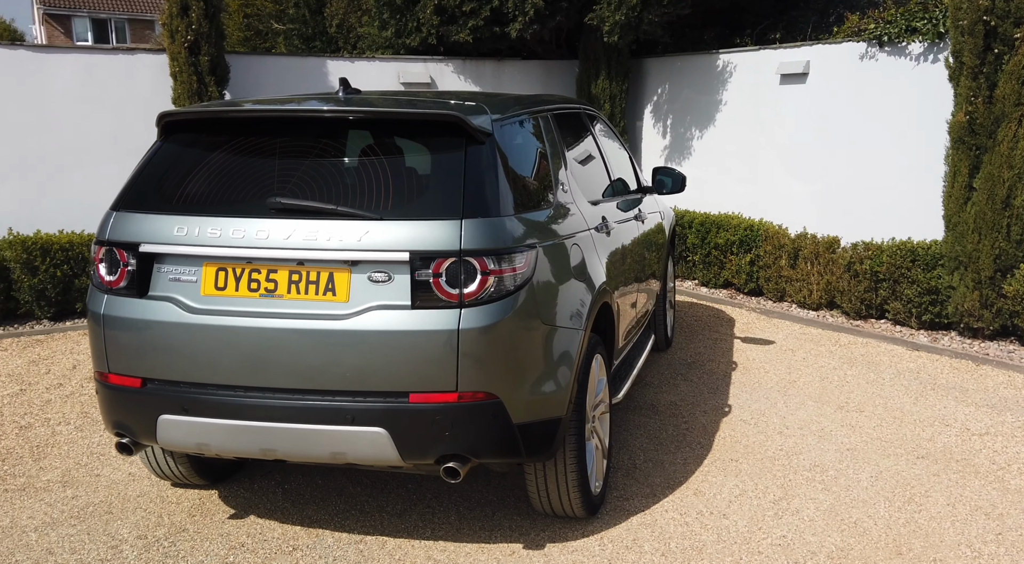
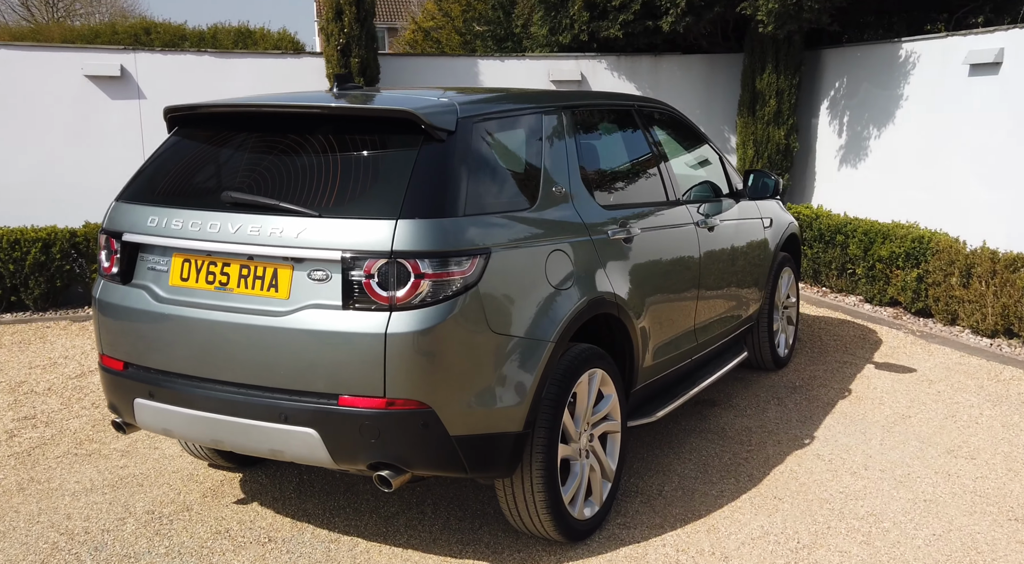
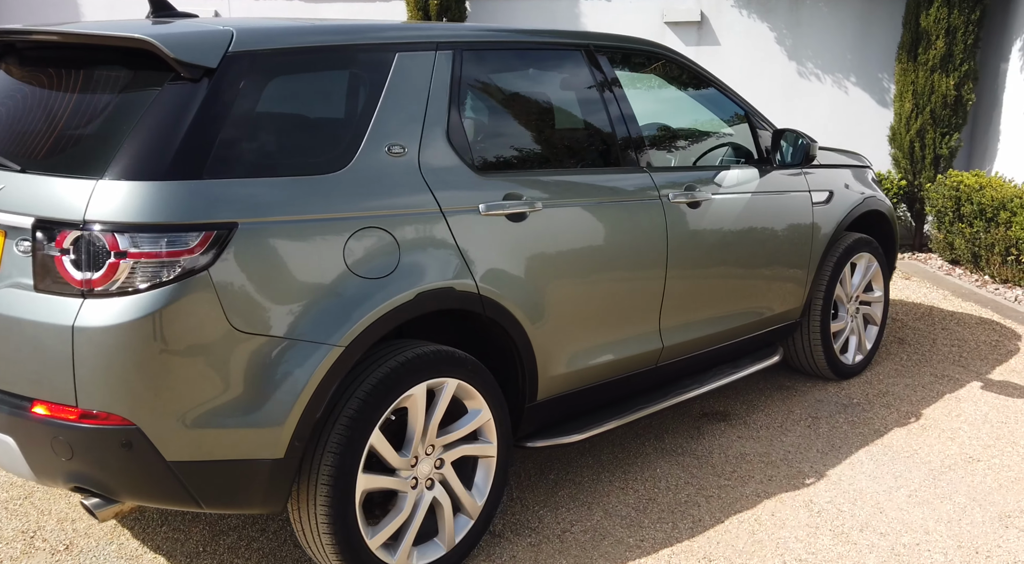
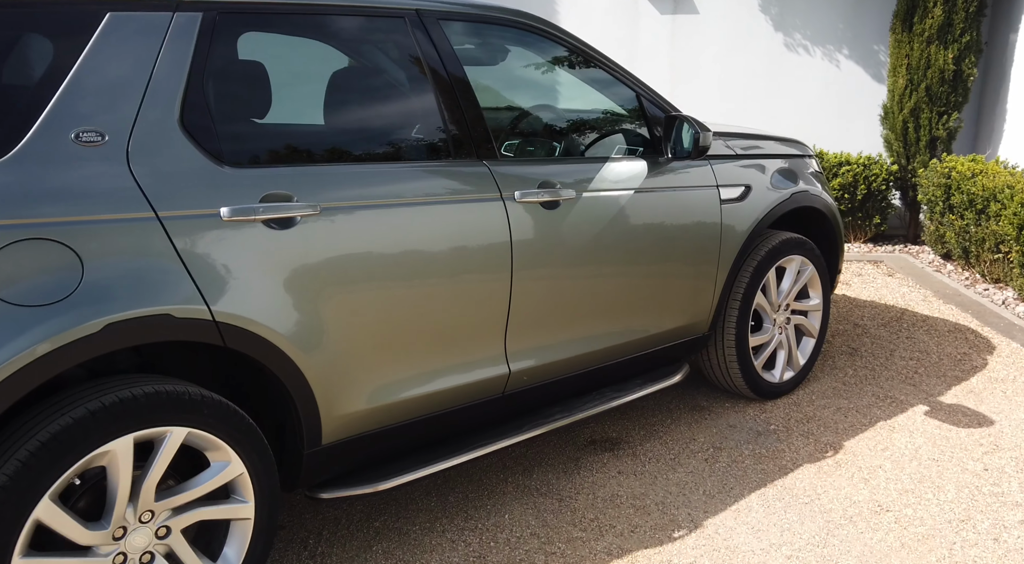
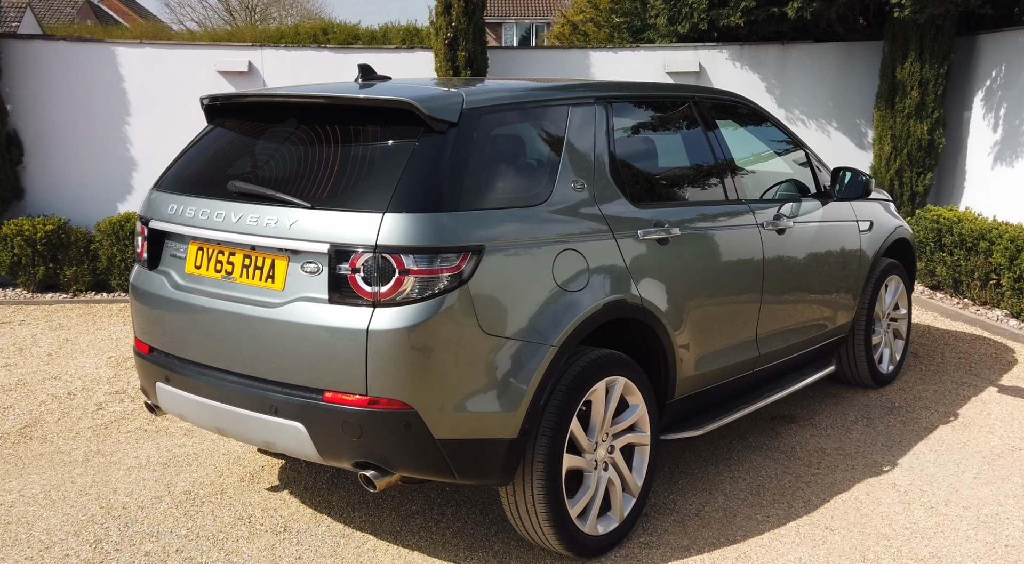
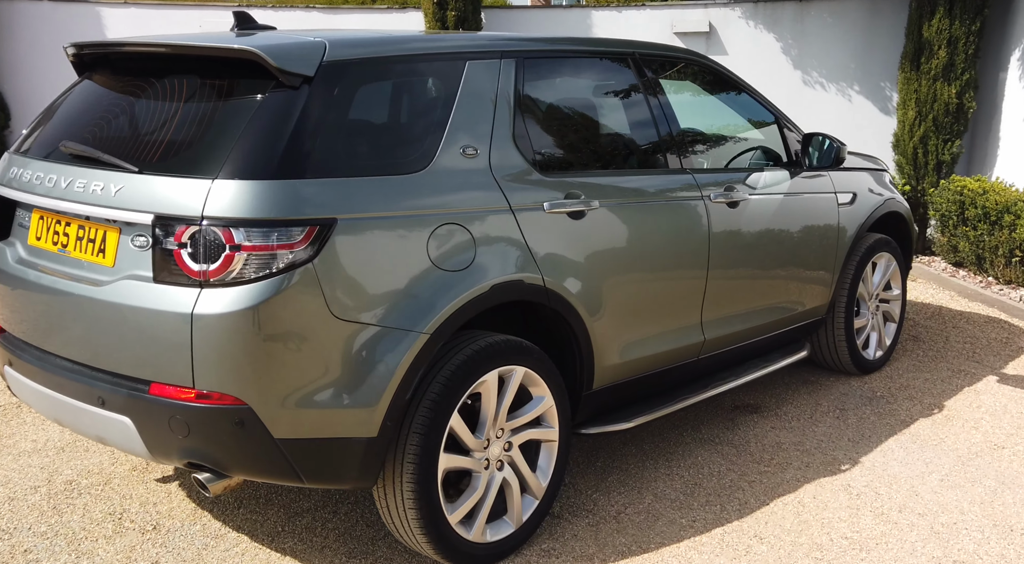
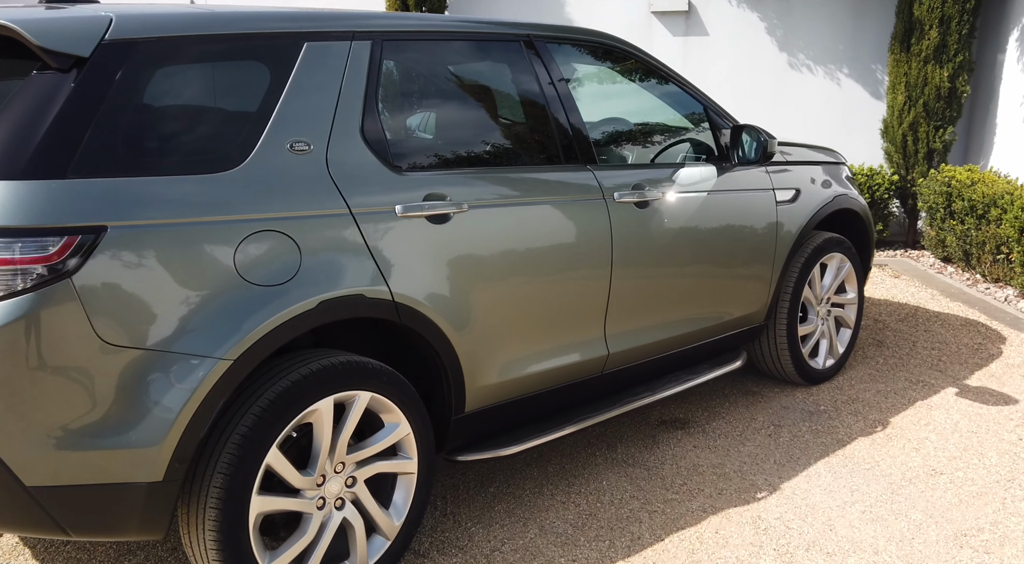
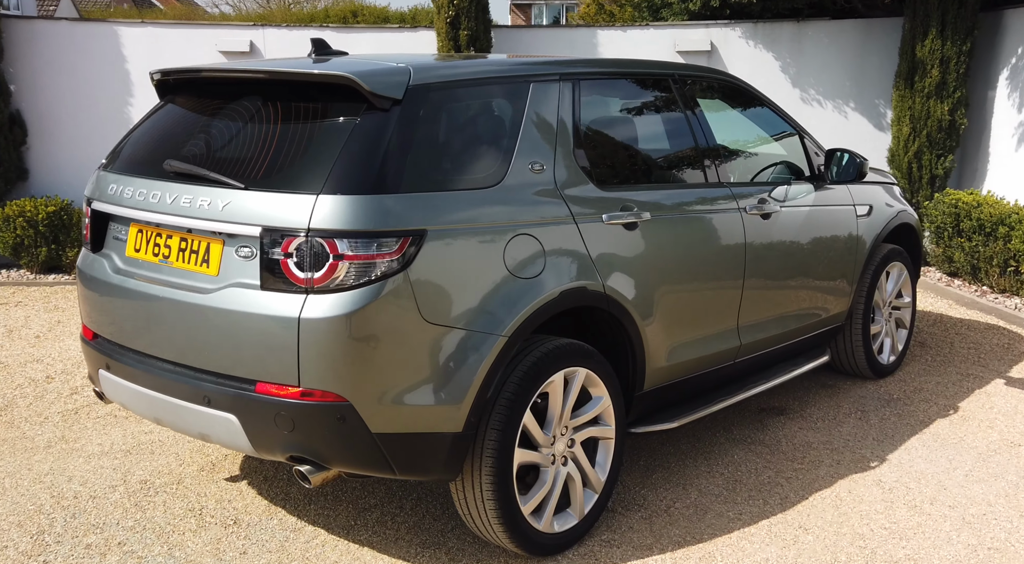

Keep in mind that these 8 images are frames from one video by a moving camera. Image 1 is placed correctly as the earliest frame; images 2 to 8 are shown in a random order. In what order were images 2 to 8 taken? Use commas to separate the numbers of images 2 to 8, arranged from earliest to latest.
2, 5, 8, 6, 3, 7, 4
